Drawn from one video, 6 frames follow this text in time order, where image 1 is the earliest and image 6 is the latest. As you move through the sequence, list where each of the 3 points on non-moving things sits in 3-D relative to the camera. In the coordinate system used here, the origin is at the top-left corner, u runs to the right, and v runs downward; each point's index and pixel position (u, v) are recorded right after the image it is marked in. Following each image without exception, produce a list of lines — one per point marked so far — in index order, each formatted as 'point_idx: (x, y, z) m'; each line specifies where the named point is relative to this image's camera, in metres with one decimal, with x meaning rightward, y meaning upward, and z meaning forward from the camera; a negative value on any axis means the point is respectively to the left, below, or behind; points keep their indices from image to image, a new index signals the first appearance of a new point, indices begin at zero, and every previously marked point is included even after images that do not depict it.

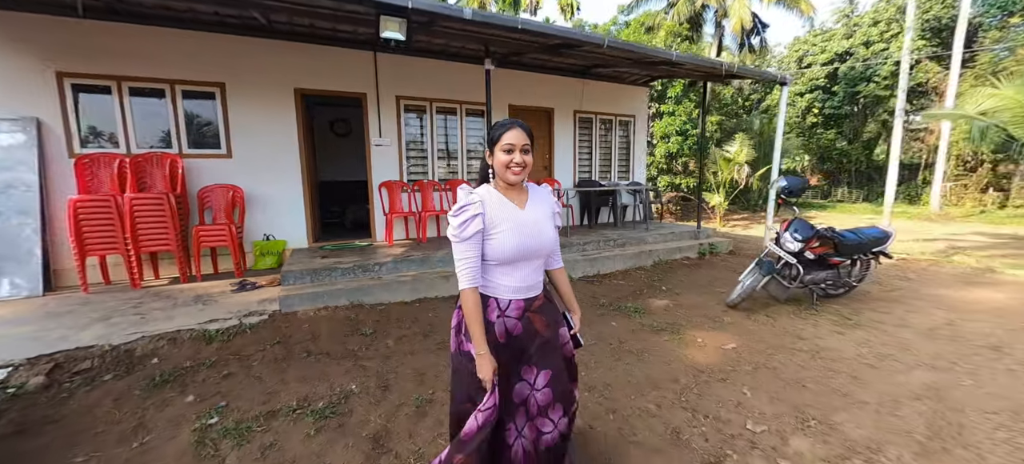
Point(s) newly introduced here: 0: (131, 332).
0: (-3.1, -0.8, +2.9) m
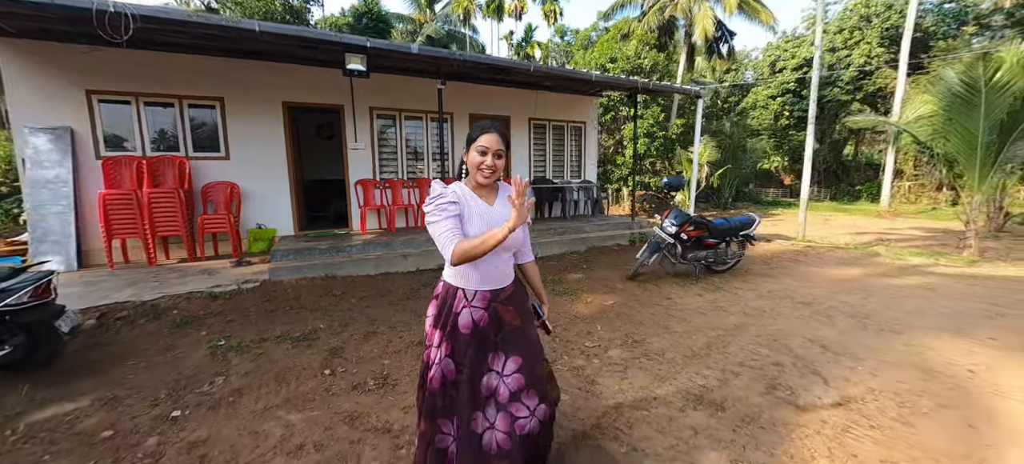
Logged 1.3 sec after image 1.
0: (-3.8, -0.6, +3.9) m
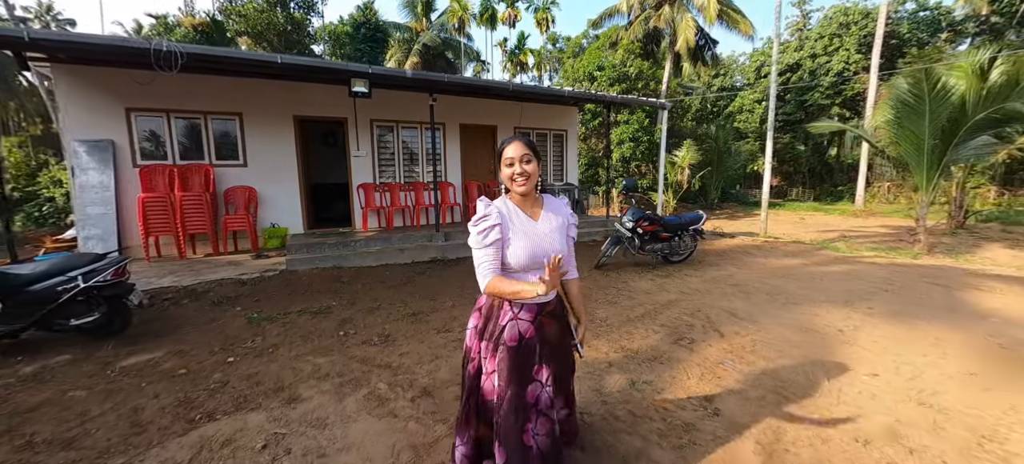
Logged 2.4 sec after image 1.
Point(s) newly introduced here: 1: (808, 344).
0: (-4.0, -0.6, +4.6) m
1: (+2.6, -1.0, +3.2) m
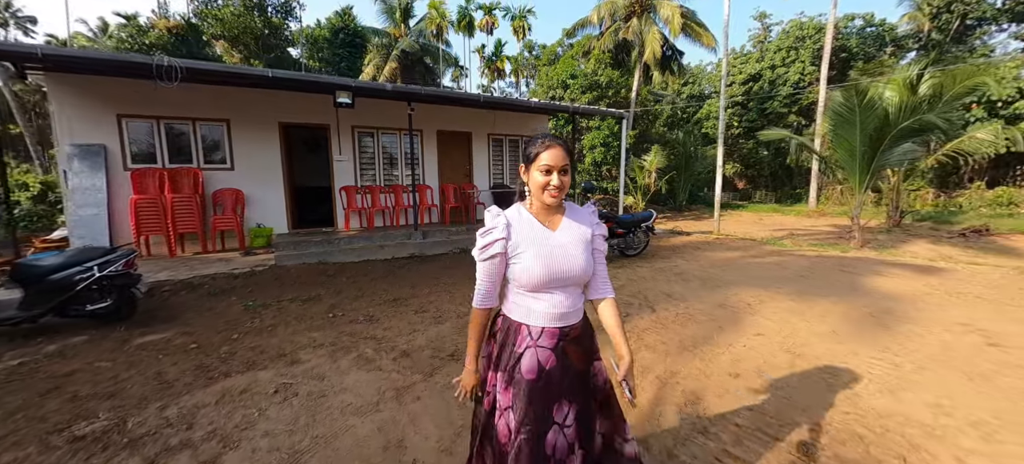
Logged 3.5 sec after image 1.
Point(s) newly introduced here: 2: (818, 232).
0: (-4.5, -0.6, +5.0) m
1: (+2.2, -0.9, +3.9) m
2: (+10.9, 0.0, +13.1) m
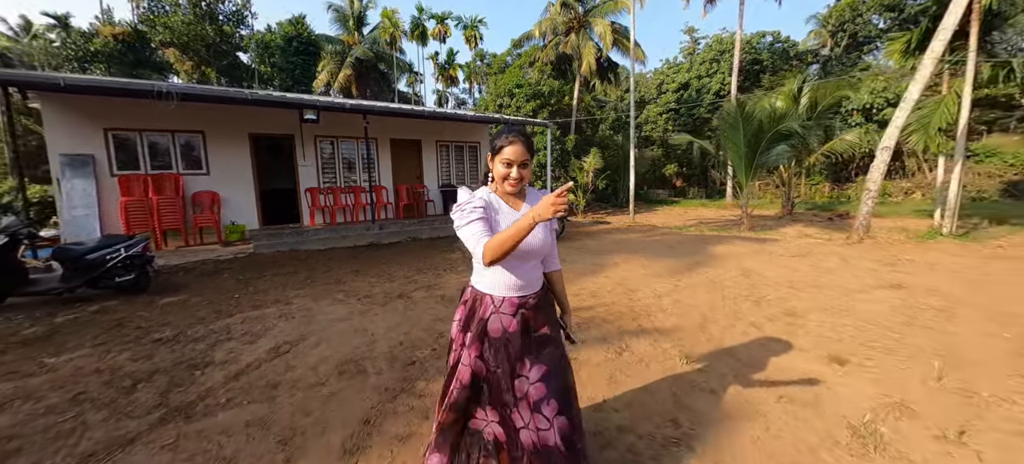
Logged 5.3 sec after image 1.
0: (-5.5, -0.5, +6.1) m
1: (+1.2, -0.6, +5.6) m
2: (+8.9, +0.5, +15.6) m
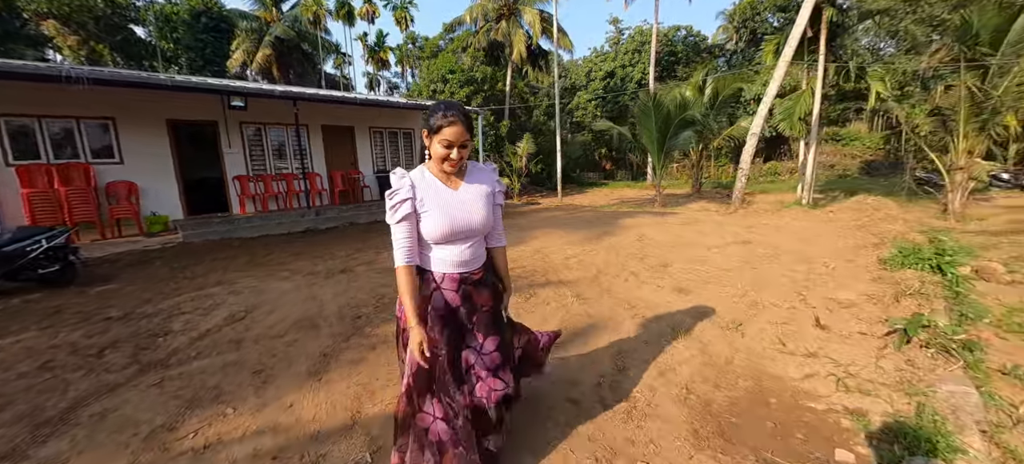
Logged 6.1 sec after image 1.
0: (-6.6, -0.3, +5.9) m
1: (+0.1, -0.2, +6.5) m
2: (+6.1, +1.6, +17.5) m
